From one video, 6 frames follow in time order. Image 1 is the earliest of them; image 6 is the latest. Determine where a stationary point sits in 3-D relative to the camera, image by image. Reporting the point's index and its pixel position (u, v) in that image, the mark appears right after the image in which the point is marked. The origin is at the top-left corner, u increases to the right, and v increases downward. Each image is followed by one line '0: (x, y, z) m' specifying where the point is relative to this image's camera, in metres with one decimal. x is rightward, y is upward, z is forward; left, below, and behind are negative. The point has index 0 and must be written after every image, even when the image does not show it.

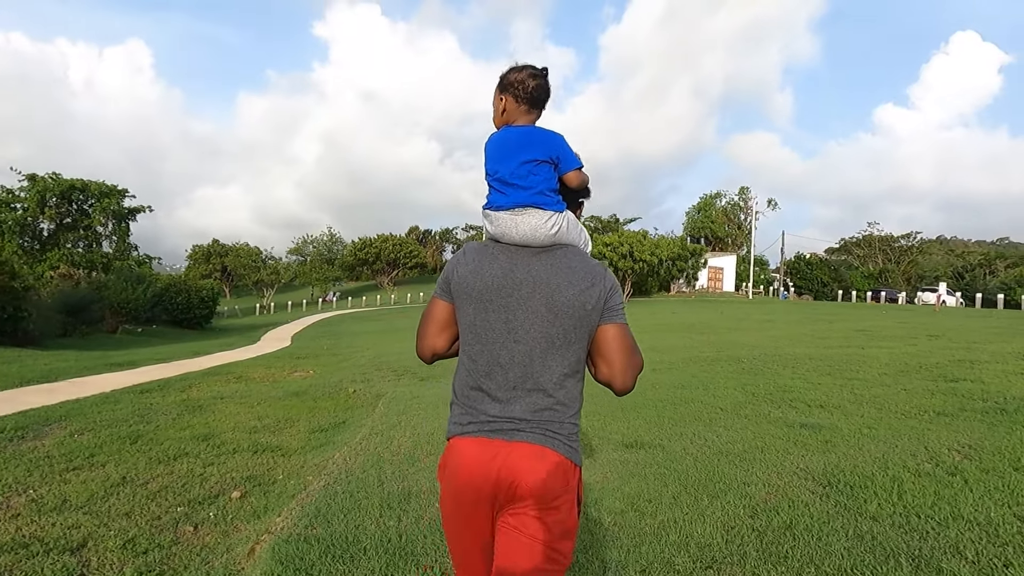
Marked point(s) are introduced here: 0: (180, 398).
0: (-4.8, -1.6, +9.5) m
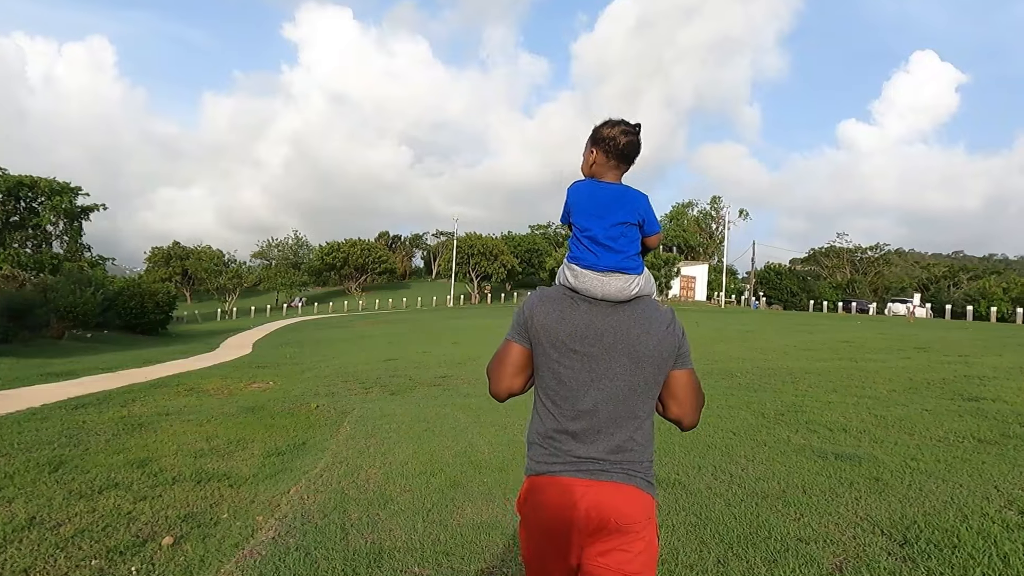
0: (-5.0, -1.6, +8.5) m
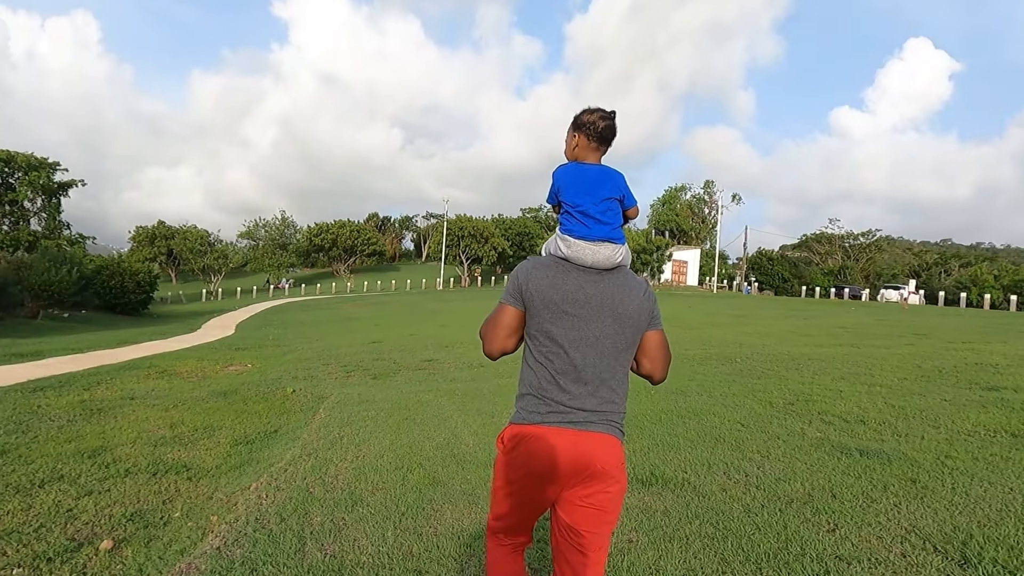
0: (-5.2, -1.3, +7.9) m
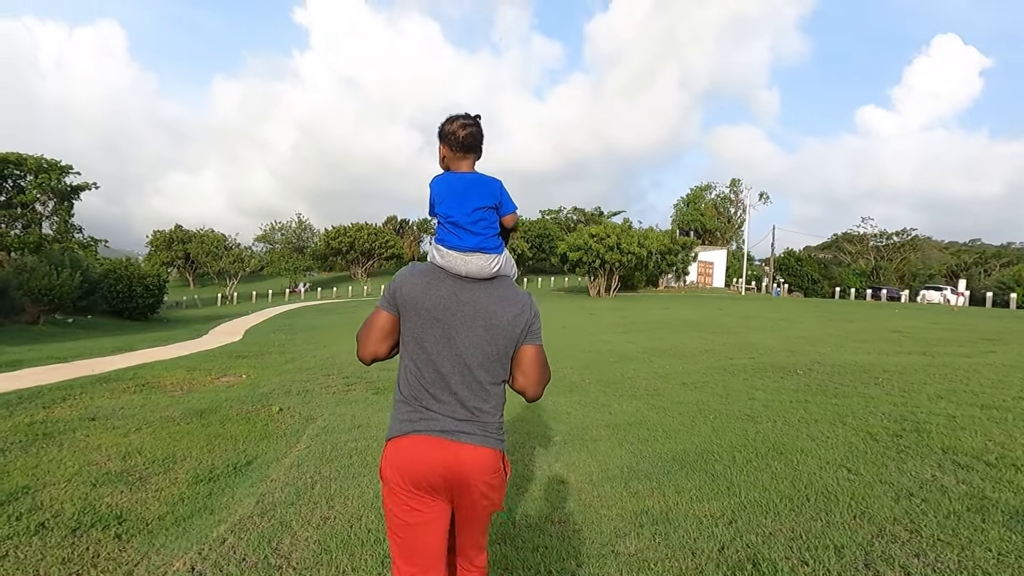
0: (-4.9, -1.3, +6.8) m
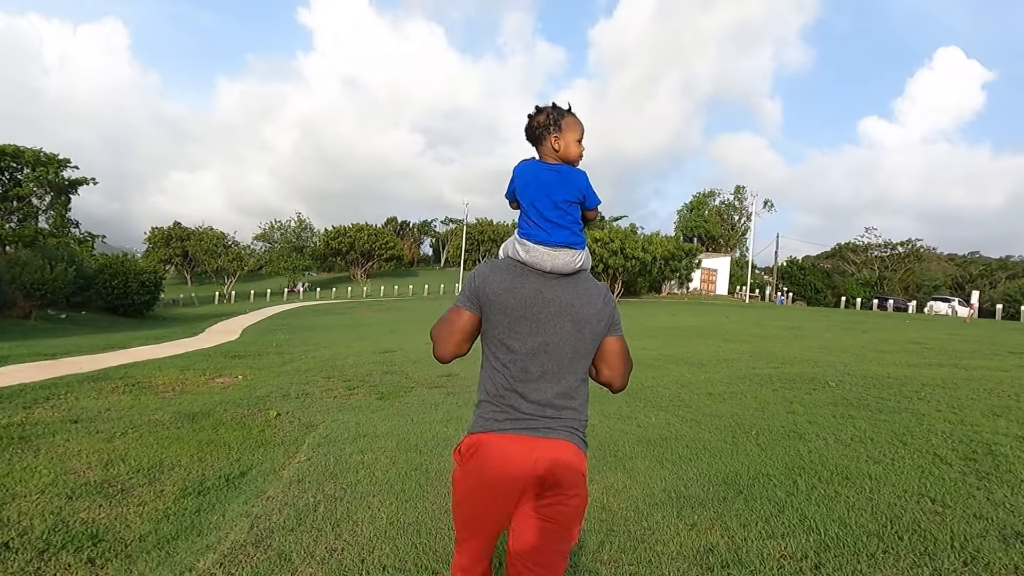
0: (-4.8, -1.3, +6.3) m
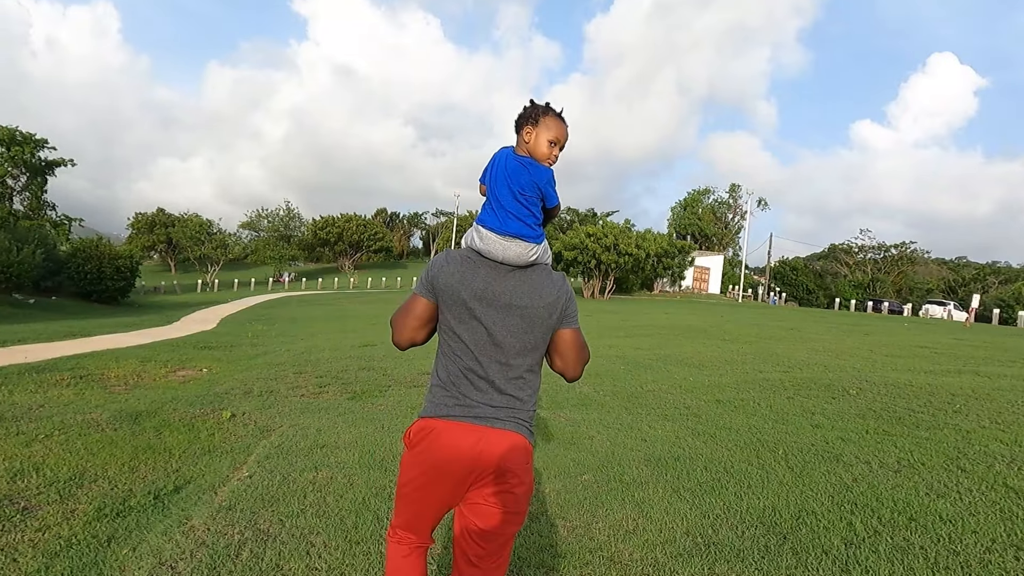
0: (-4.9, -1.1, +5.5) m
